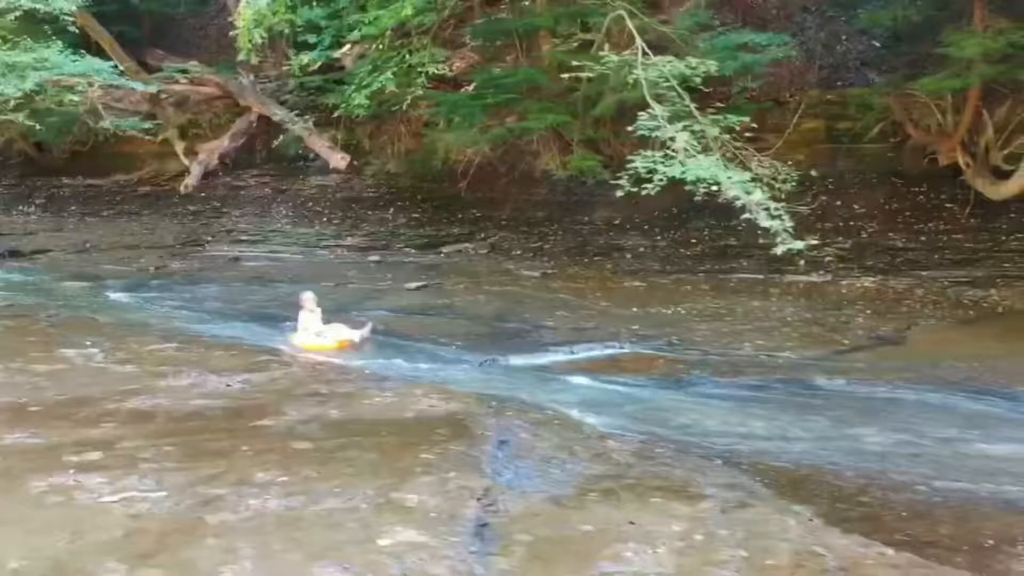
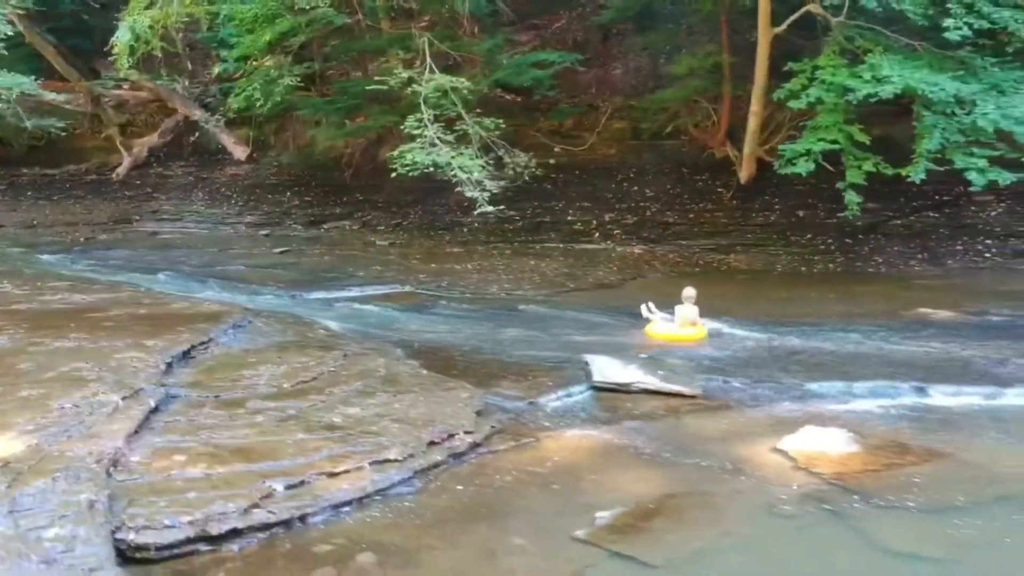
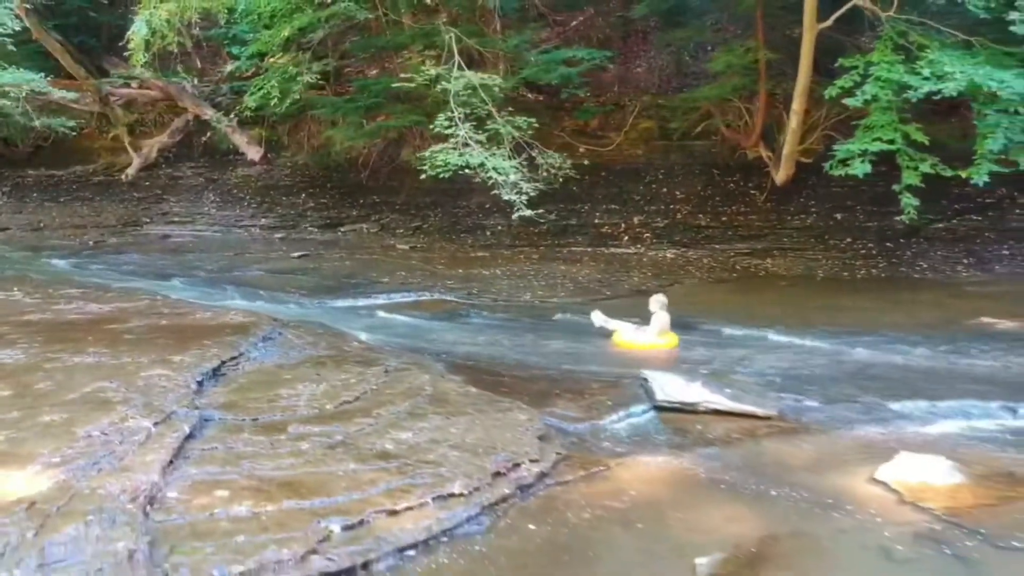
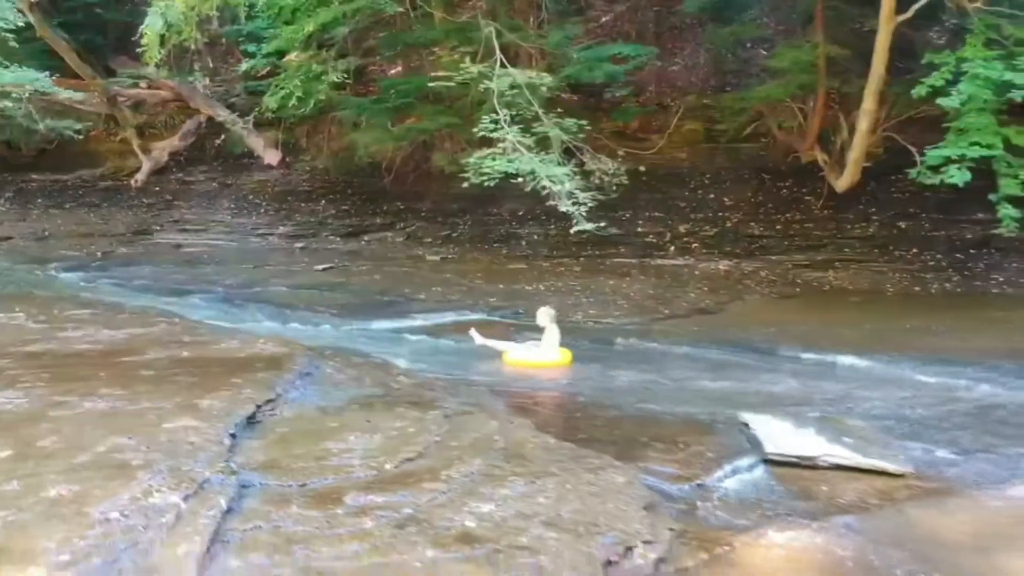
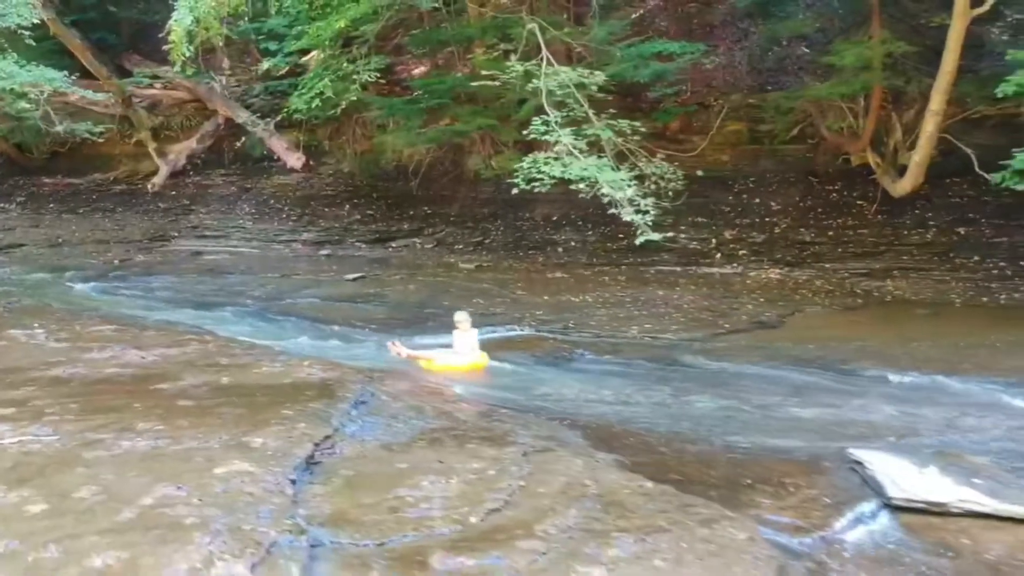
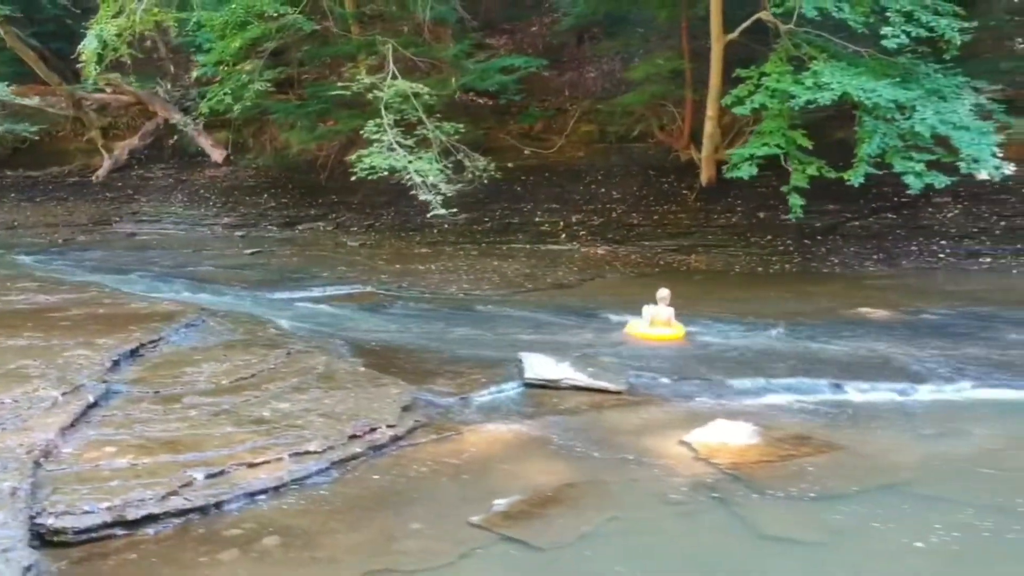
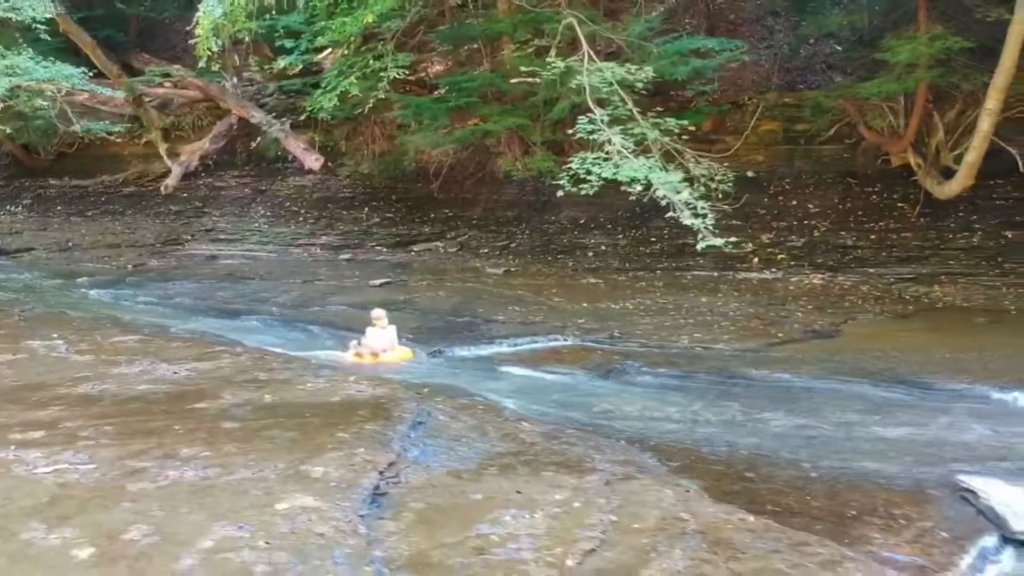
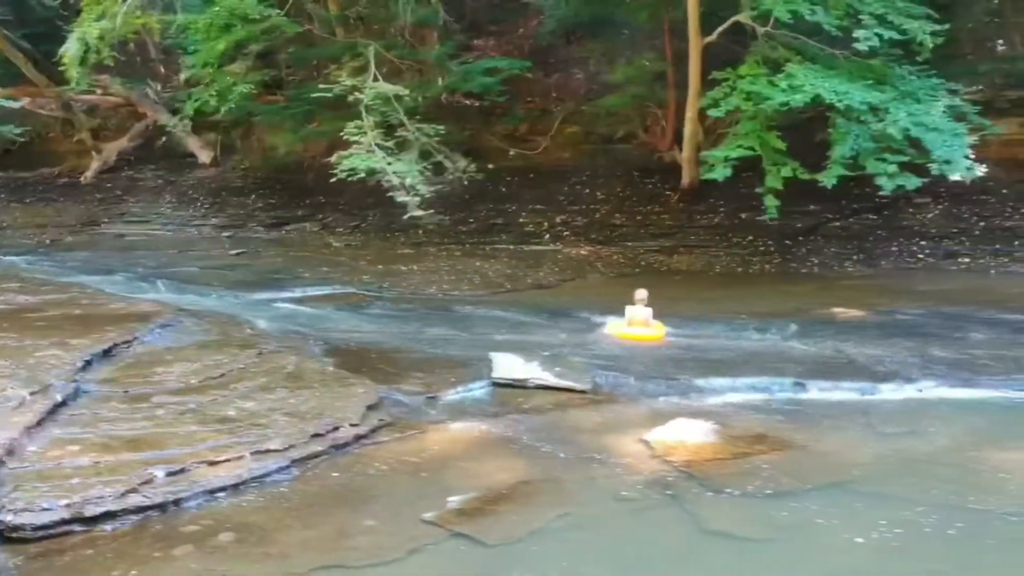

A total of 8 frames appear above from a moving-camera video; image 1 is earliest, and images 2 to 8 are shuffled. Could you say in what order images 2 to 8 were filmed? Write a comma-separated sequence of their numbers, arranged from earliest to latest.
7, 5, 4, 3, 2, 6, 8
